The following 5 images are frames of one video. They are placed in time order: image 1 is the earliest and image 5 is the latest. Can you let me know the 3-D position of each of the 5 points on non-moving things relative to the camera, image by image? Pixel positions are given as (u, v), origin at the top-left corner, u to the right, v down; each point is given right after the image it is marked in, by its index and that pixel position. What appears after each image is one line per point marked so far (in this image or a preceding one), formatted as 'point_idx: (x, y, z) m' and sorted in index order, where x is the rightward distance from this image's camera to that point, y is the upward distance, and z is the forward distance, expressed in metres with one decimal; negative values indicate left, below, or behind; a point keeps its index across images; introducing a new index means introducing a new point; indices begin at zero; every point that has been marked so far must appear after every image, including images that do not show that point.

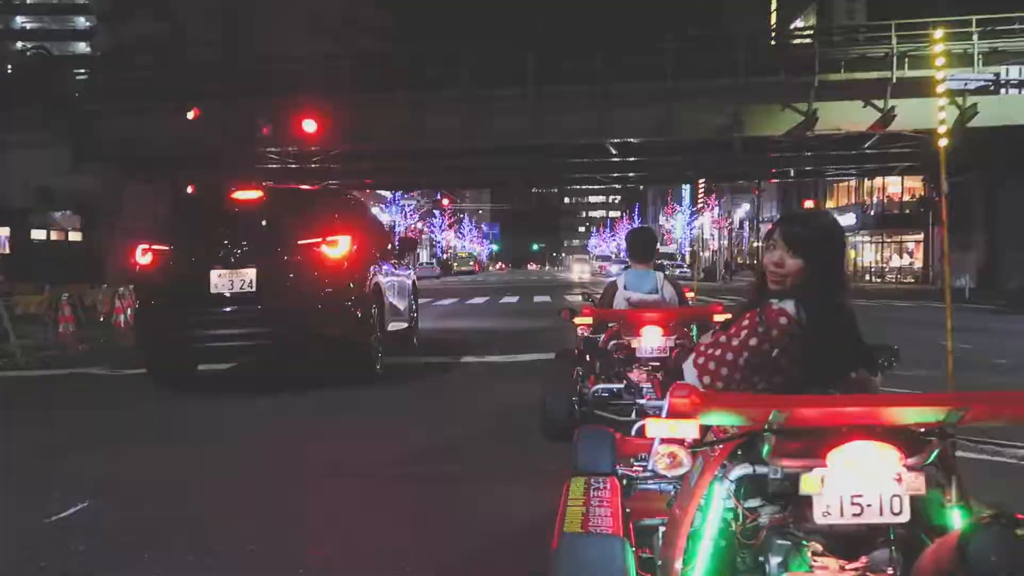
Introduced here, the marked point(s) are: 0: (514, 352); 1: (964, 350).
0: (+0.1, -1.1, +13.8) m
1: (+7.9, -1.1, +14.6) m
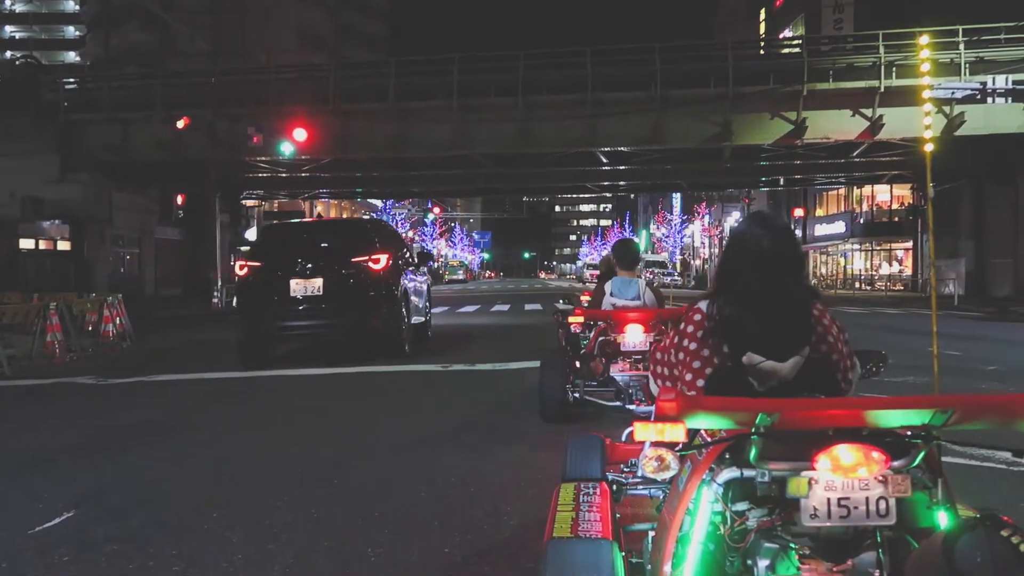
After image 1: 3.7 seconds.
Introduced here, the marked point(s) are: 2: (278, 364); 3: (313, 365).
0: (-0.1, -1.2, +13.8) m
1: (+7.7, -1.2, +14.7) m
2: (-3.8, -1.2, +13.7) m
3: (-3.2, -1.2, +13.4) m
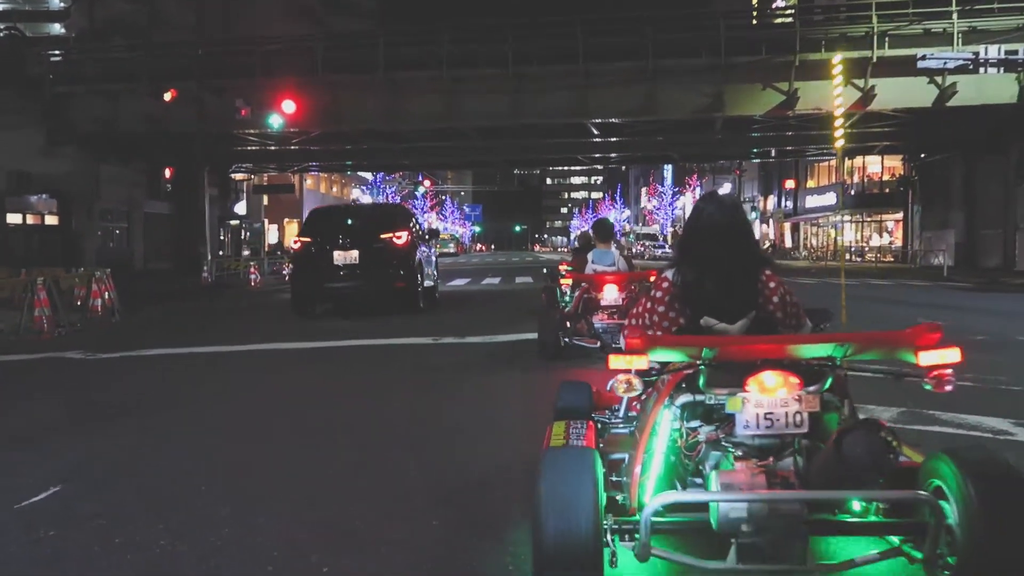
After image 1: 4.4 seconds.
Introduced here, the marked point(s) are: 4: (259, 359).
0: (-0.2, -0.8, +13.8) m
1: (+7.6, -0.7, +14.8) m
2: (-3.9, -0.8, +13.6) m
3: (-3.3, -0.8, +13.4) m
4: (-3.4, -1.0, +11.3) m
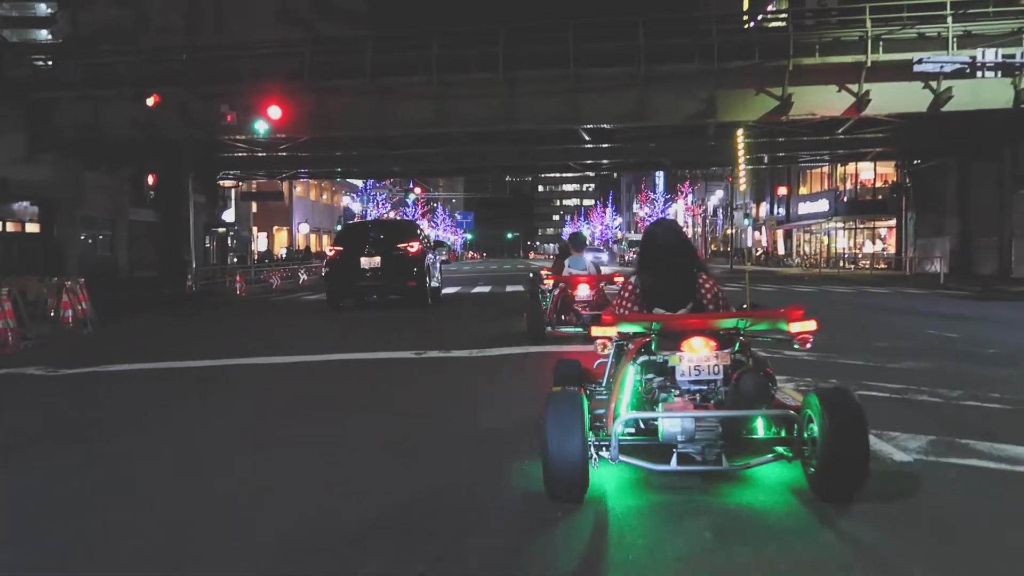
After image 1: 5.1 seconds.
0: (-0.4, -0.9, +13.3) m
1: (+7.4, -0.8, +14.3) m
2: (-4.1, -1.0, +13.1) m
3: (-3.5, -1.0, +12.8) m
4: (-3.6, -1.2, +10.7) m
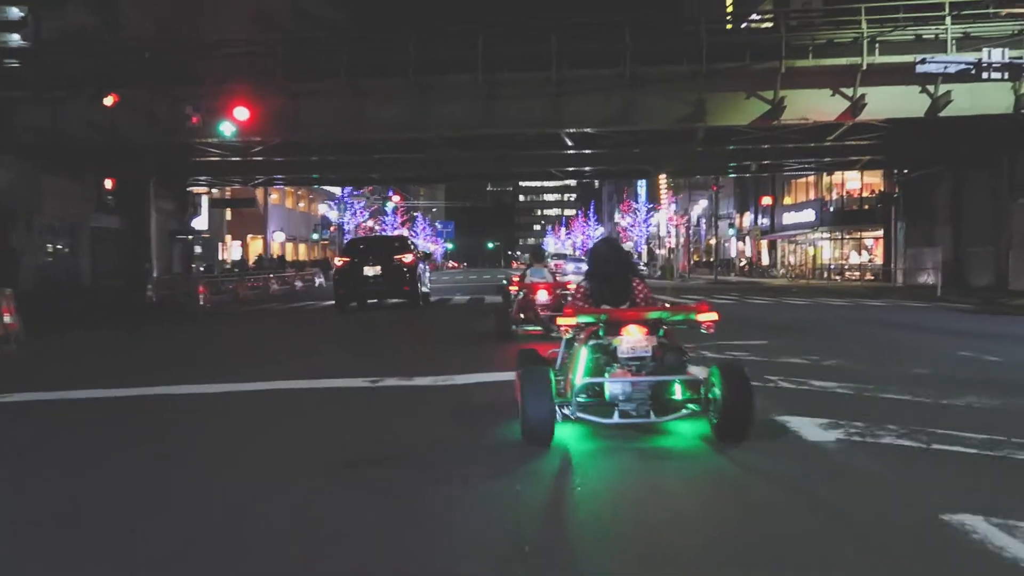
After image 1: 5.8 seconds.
0: (-0.7, -1.1, +11.8) m
1: (+7.0, -1.1, +13.0) m
2: (-4.5, -1.2, +11.5) m
3: (-3.8, -1.2, +11.3) m
4: (-3.9, -1.3, +9.2) m
